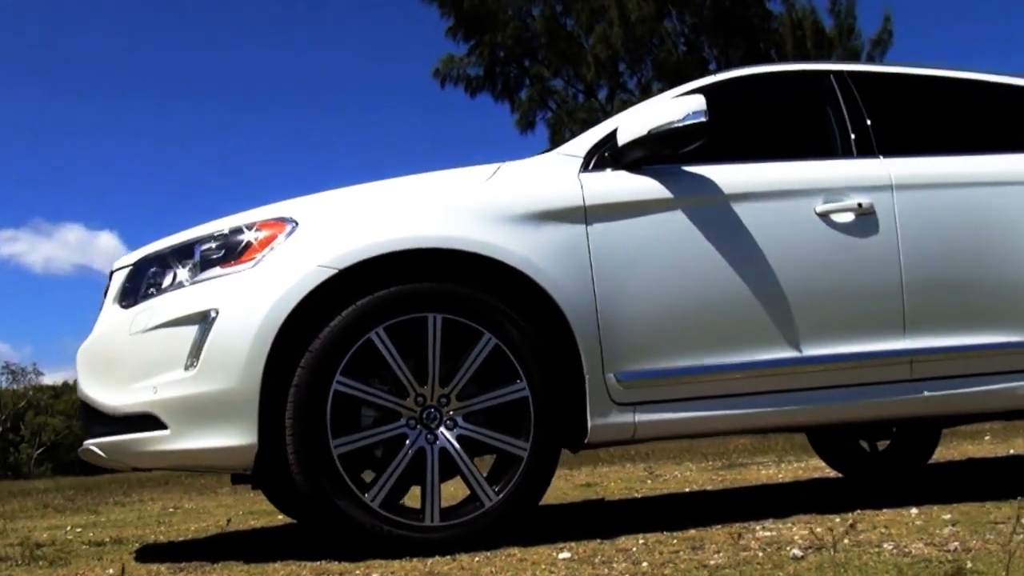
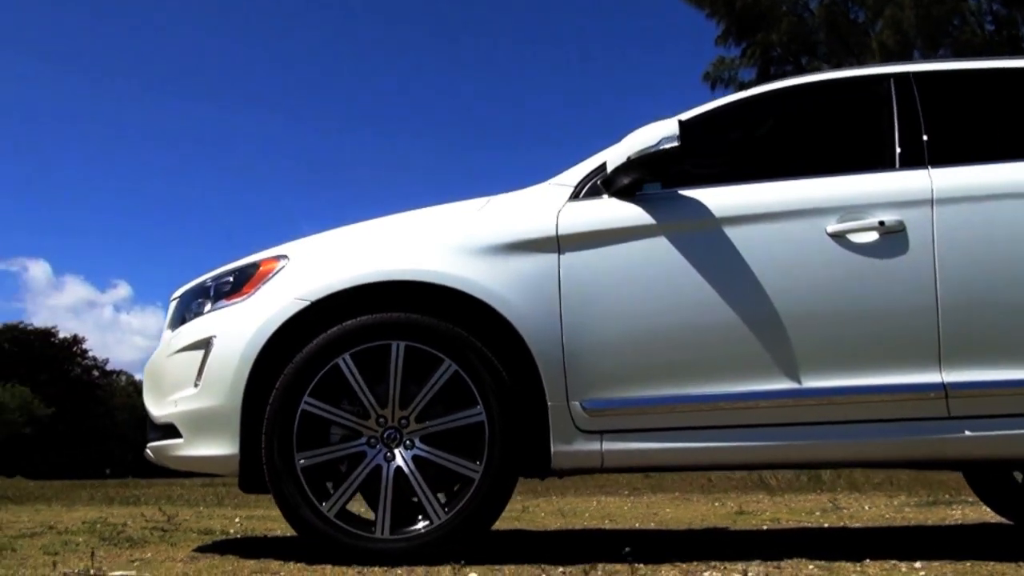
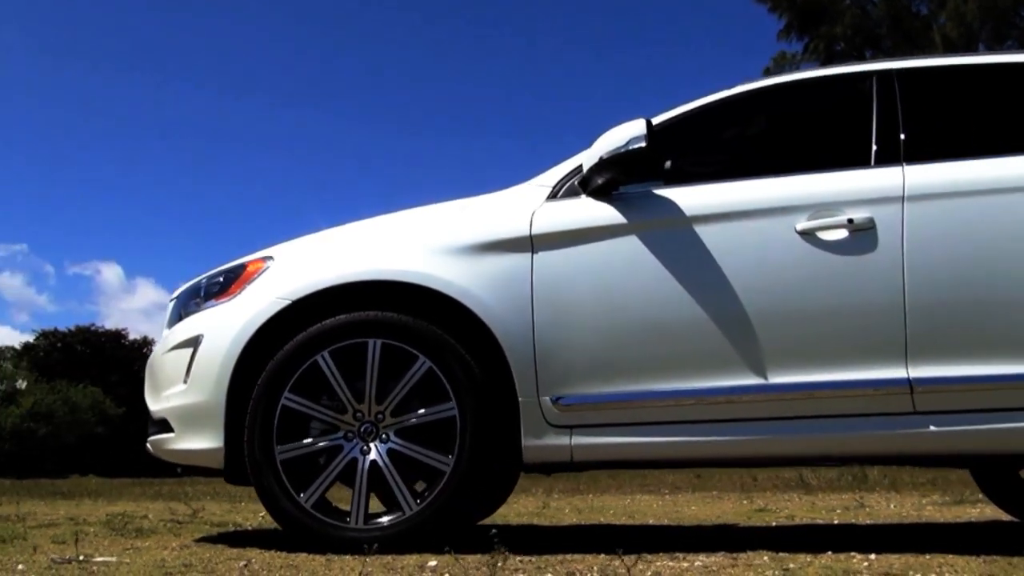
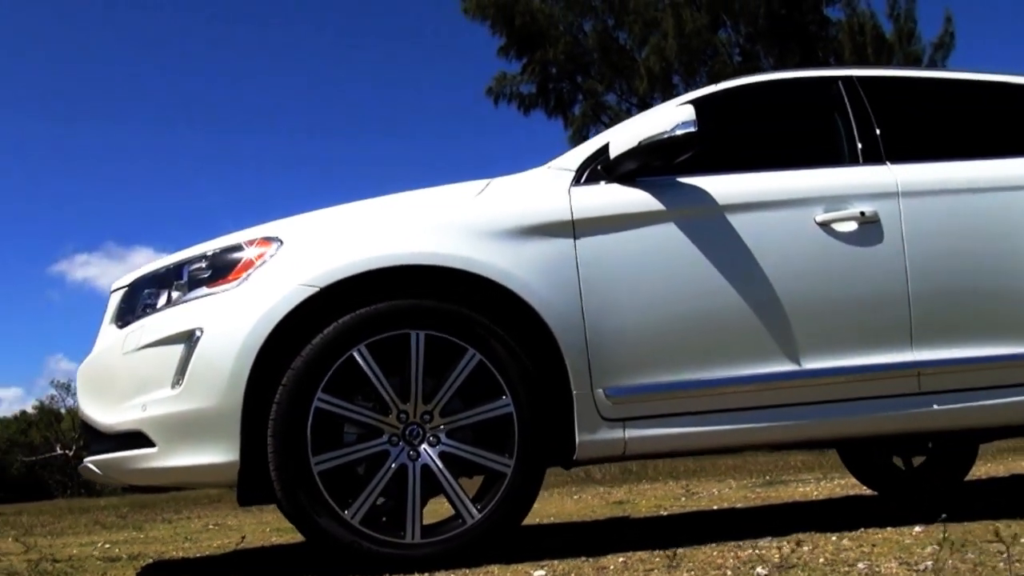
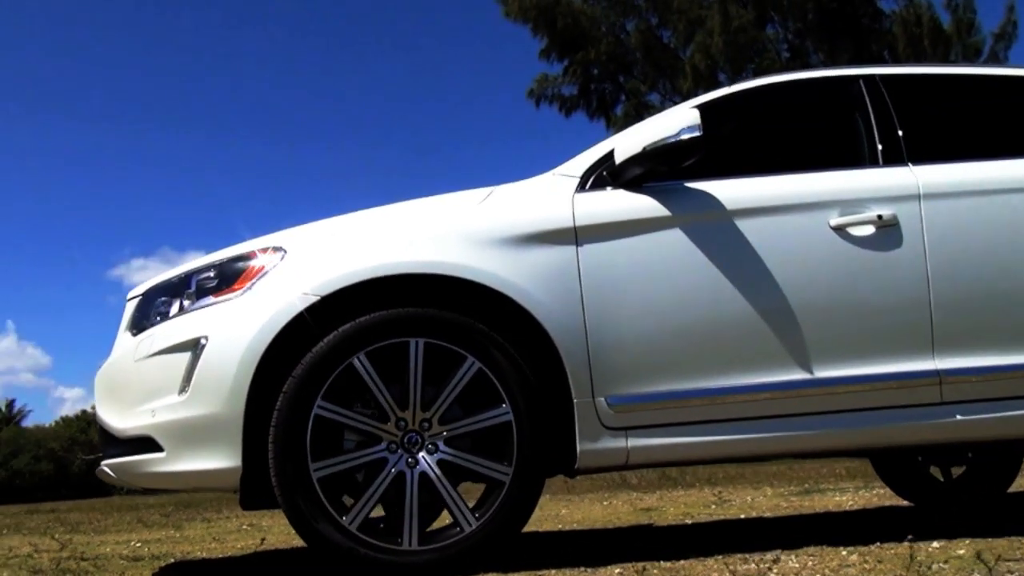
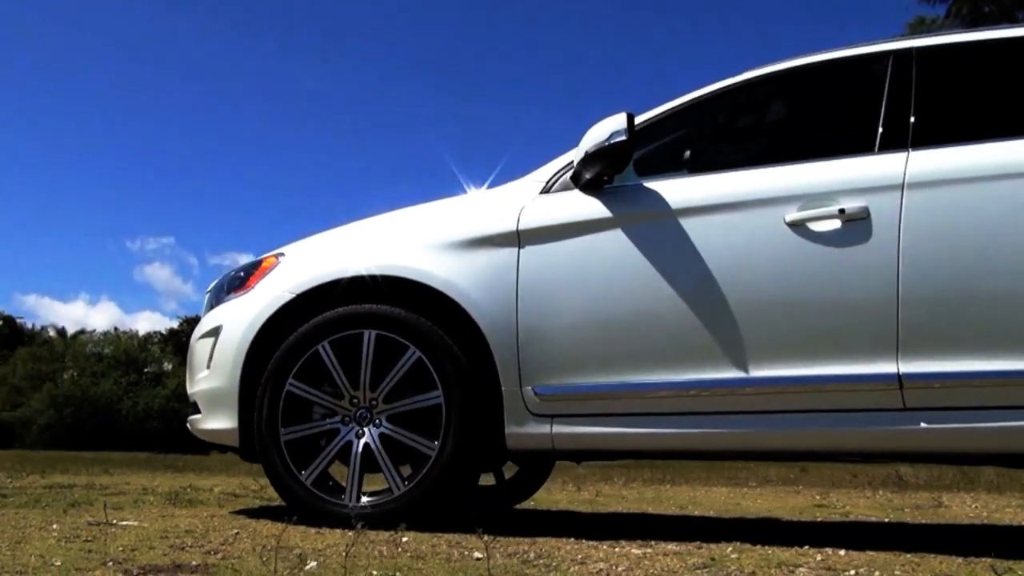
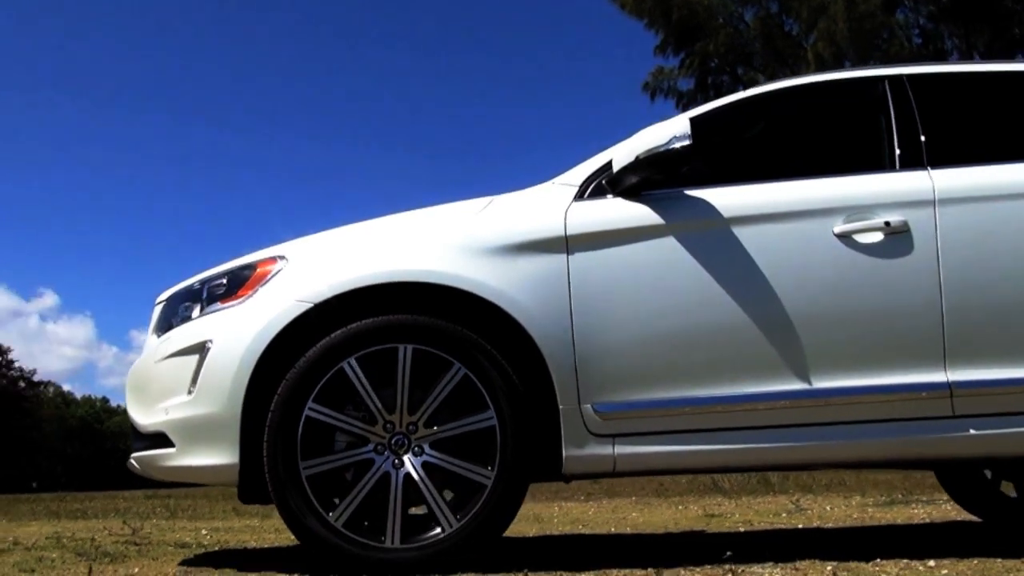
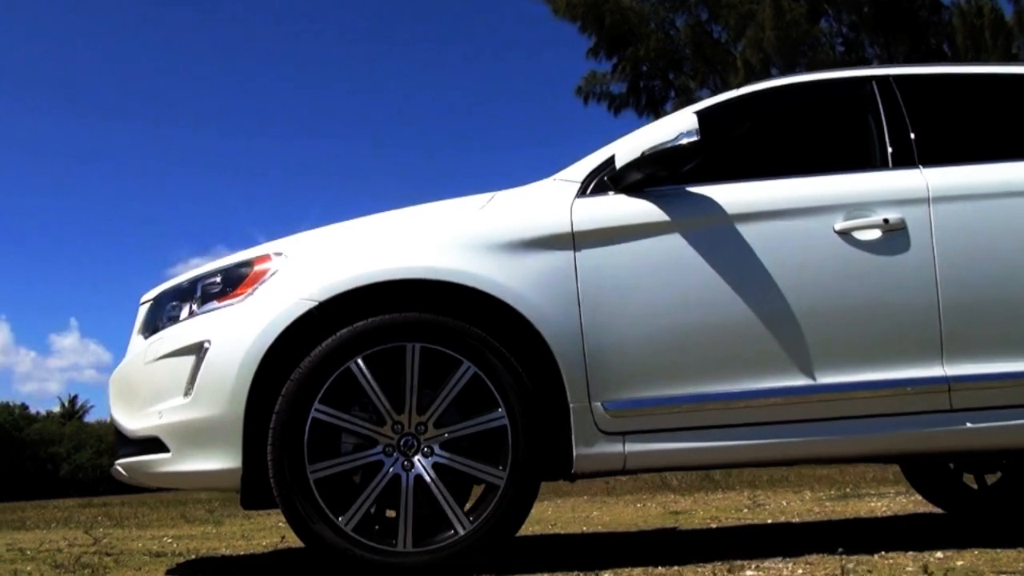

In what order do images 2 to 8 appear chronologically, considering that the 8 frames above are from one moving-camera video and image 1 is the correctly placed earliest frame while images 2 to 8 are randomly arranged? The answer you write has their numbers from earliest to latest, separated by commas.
4, 5, 8, 7, 2, 3, 6
